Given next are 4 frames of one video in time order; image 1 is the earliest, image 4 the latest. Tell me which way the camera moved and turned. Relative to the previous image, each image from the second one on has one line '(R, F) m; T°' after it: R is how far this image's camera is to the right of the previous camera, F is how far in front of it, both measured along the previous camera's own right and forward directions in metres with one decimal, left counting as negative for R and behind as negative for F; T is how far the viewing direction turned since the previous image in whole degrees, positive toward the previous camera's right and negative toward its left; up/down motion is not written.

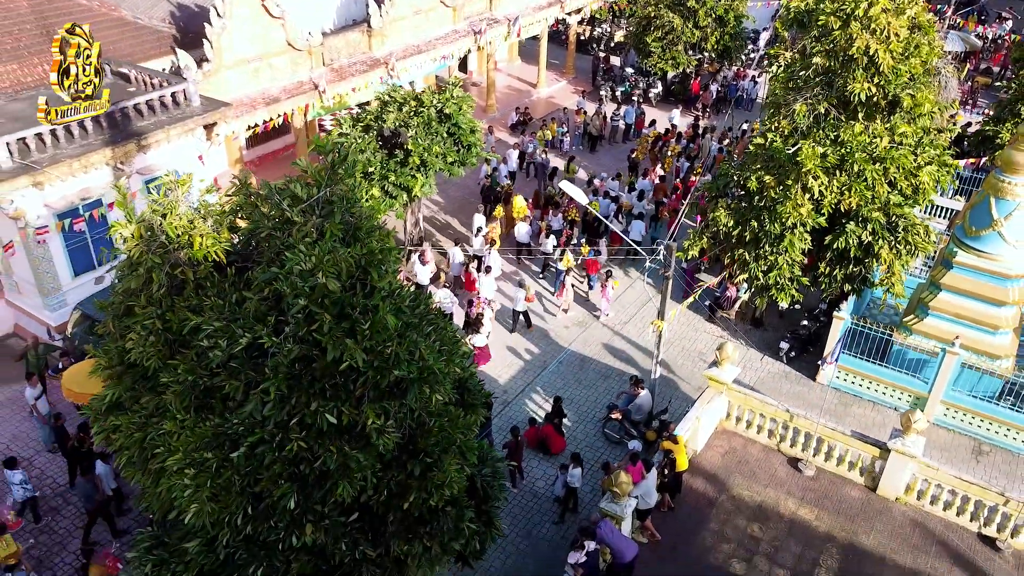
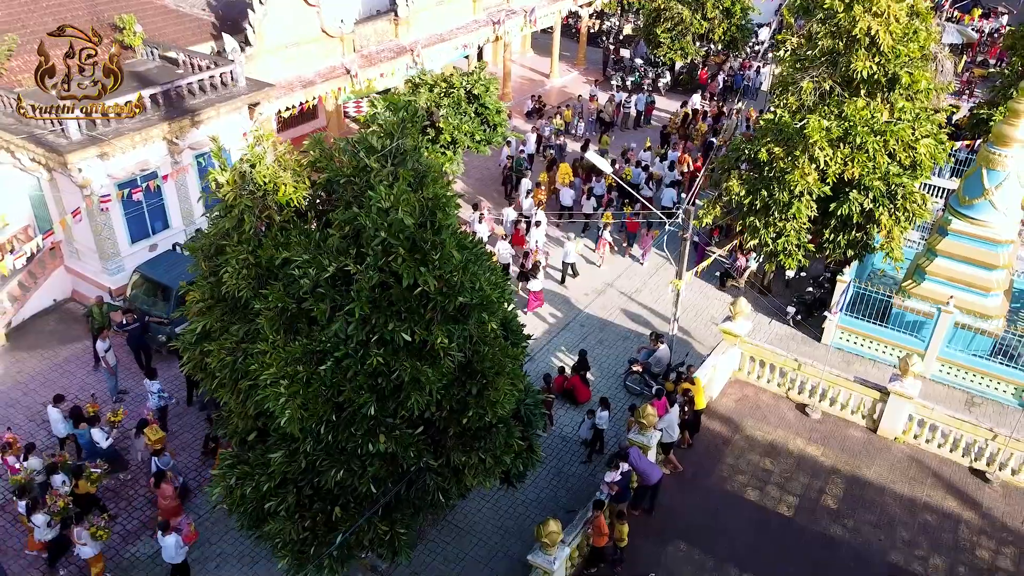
(-0.4, -1.1) m; 0°
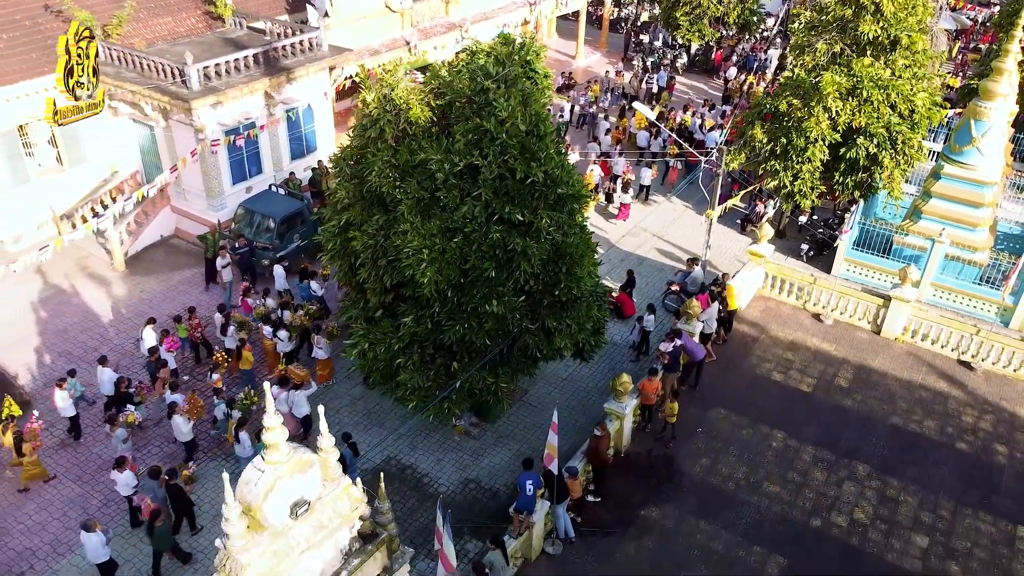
(-1.0, -2.4) m; 0°
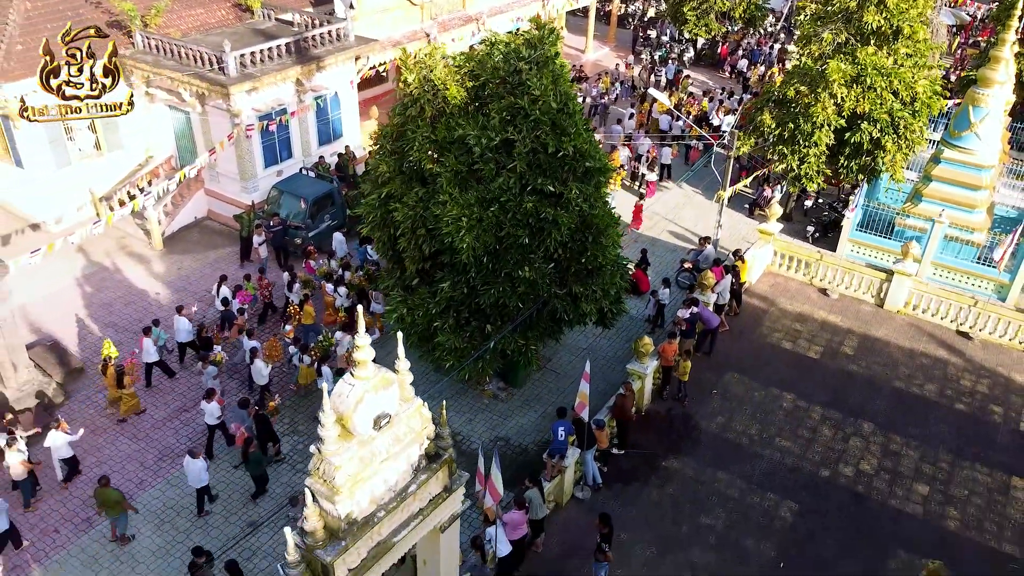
(-0.4, -0.9) m; 0°
